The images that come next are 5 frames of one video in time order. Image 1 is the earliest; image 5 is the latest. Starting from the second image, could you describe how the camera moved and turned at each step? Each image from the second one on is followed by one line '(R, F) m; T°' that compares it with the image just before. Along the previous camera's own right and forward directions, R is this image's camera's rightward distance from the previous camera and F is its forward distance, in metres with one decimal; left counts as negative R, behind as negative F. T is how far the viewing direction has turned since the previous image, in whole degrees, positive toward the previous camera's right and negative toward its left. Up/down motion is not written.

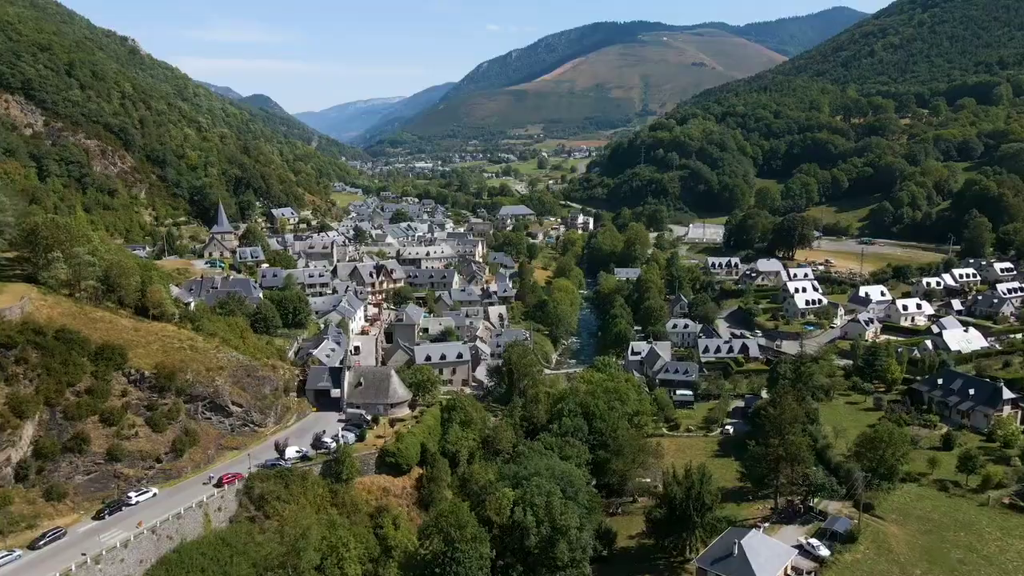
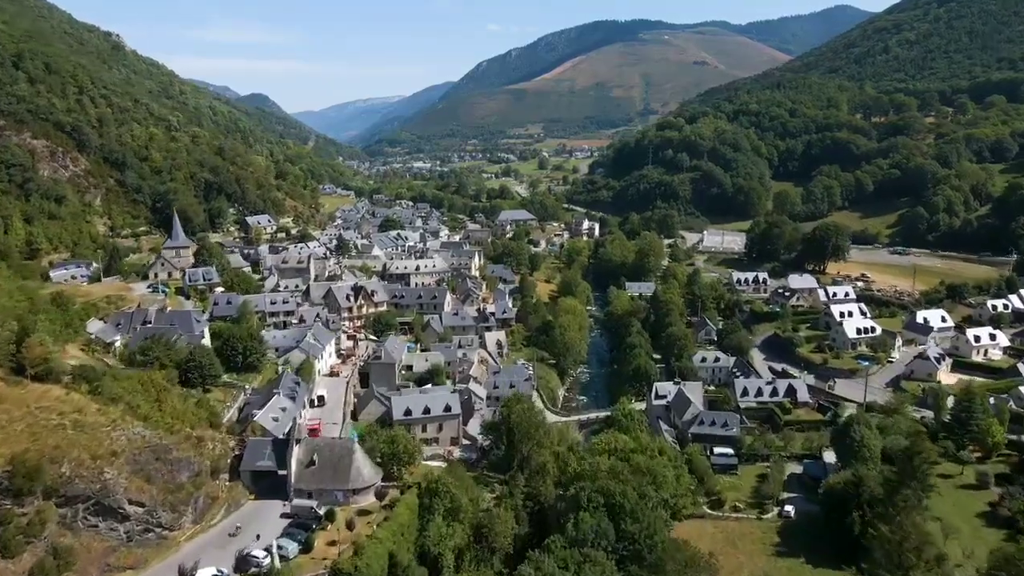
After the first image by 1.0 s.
(0.0, +7.8) m; 0°
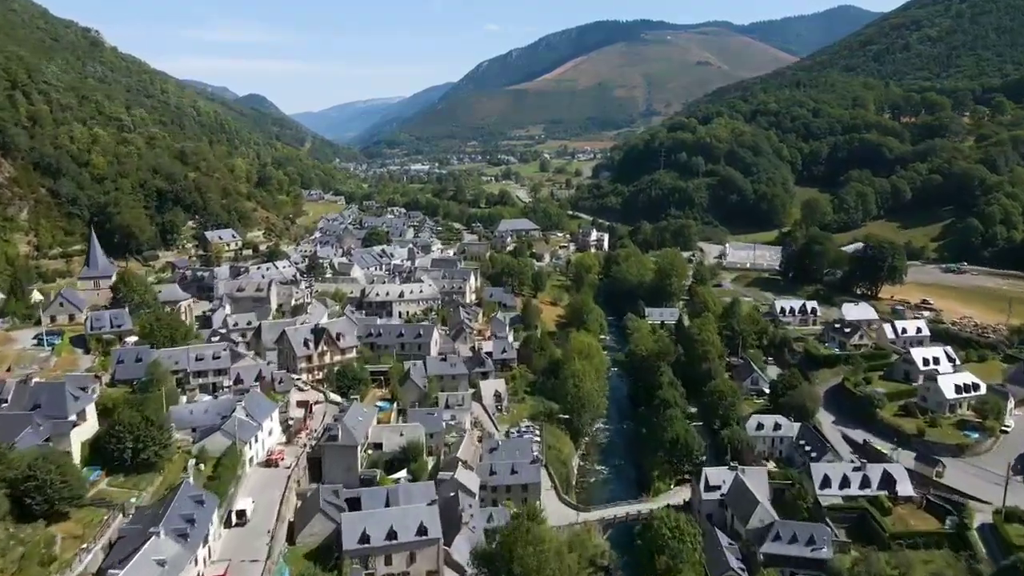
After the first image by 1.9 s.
(-0.1, +9.9) m; 0°
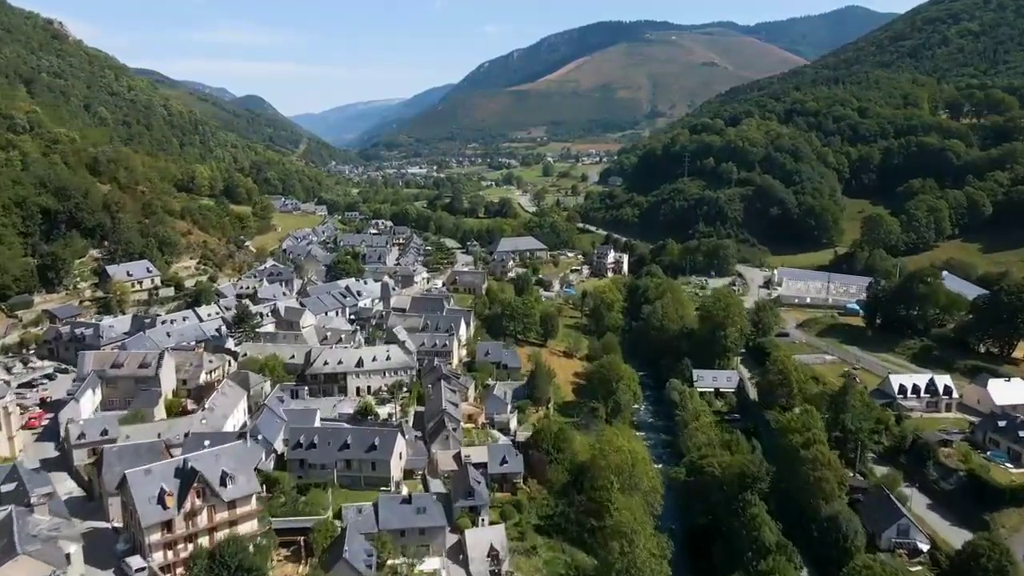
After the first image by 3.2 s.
(-0.1, +15.7) m; 0°
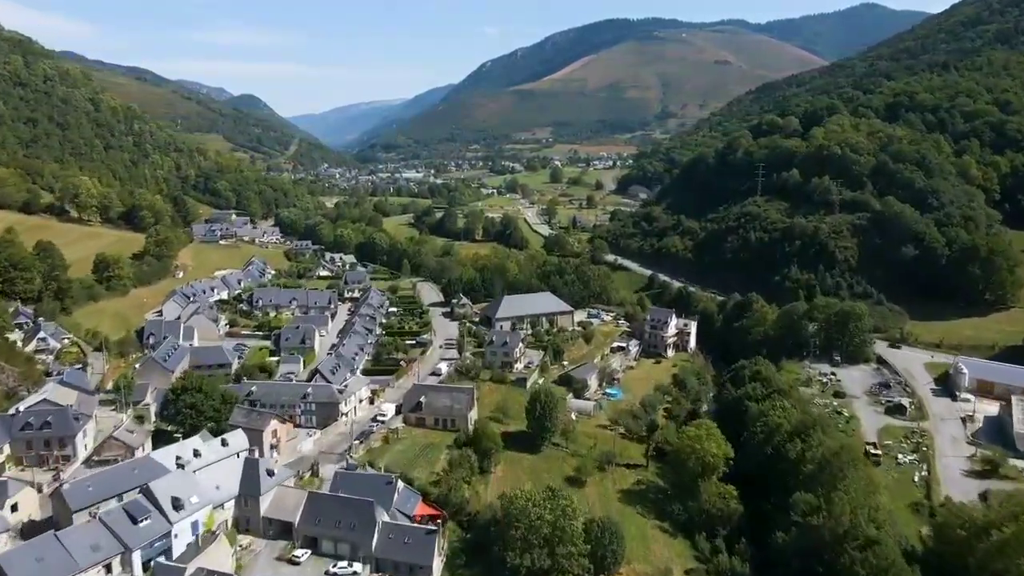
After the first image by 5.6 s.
(-0.3, +29.7) m; 0°
